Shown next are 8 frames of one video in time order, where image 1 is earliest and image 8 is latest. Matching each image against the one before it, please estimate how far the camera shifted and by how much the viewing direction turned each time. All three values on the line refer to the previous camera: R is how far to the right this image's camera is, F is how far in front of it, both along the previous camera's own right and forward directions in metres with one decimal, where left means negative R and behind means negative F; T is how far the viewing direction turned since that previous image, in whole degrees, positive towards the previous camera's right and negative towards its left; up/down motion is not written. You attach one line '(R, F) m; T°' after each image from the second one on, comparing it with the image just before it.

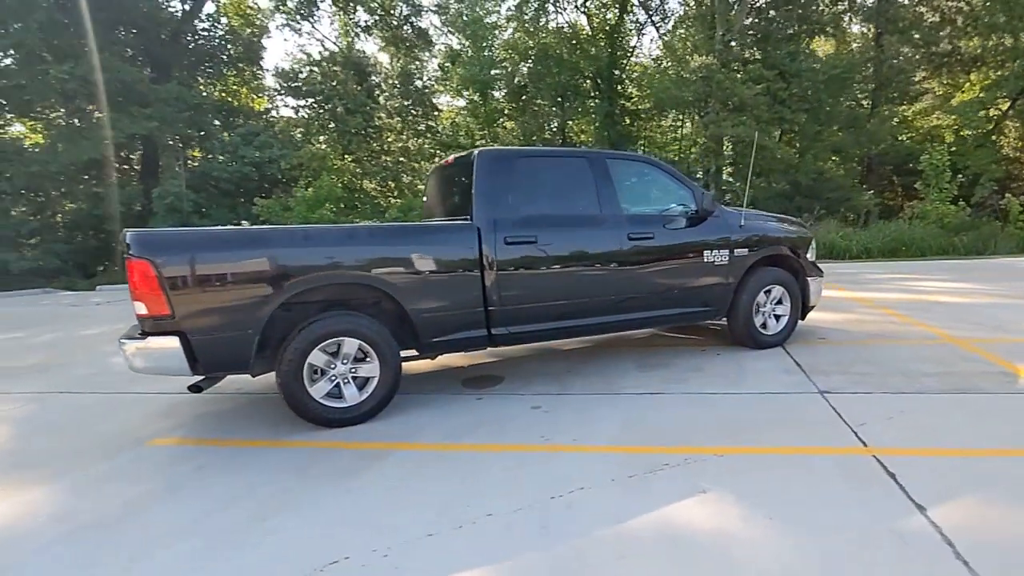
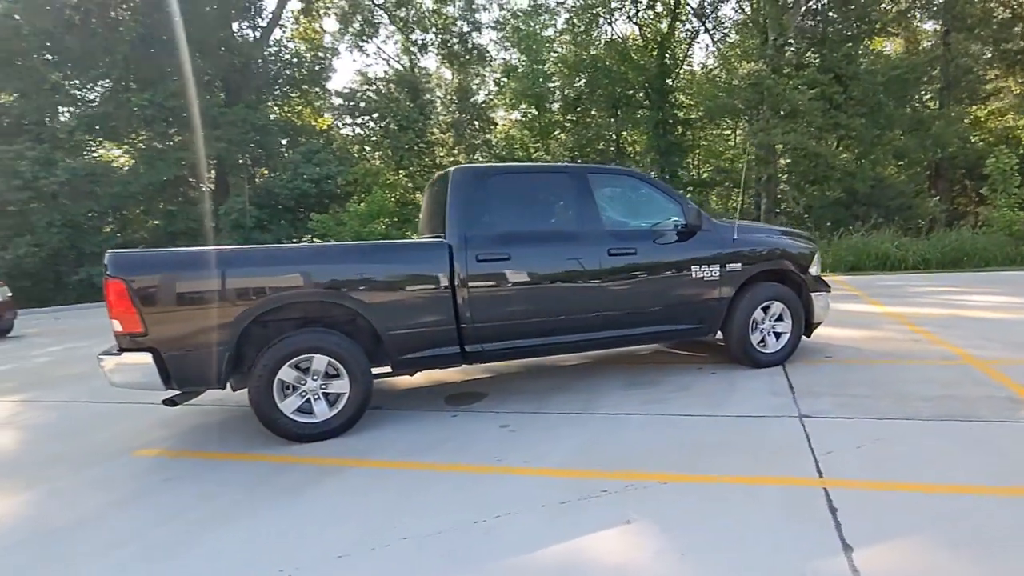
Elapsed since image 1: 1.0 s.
(+0.8, 0.0) m; -6°
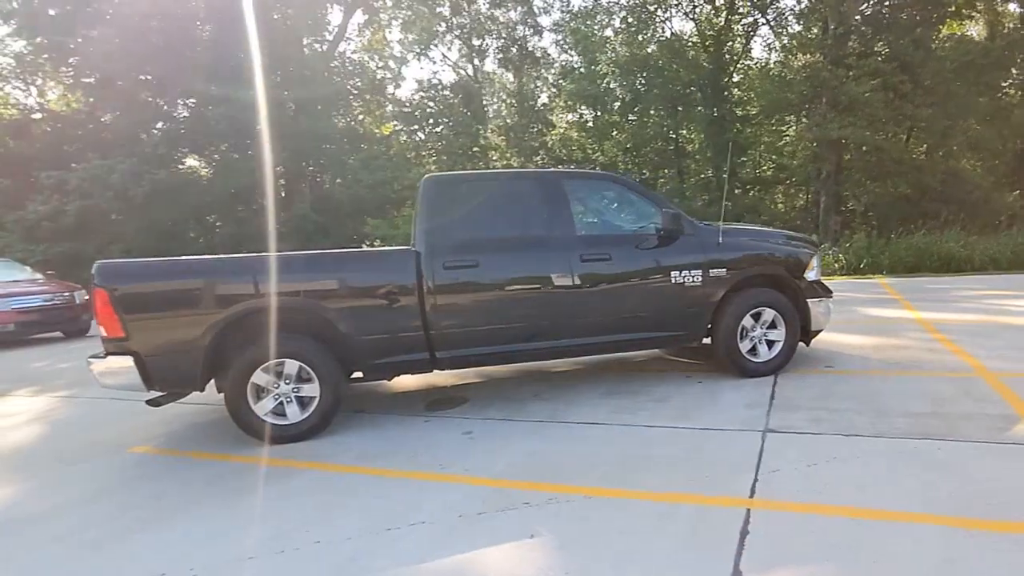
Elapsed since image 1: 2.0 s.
(+0.9, +0.1) m; -7°
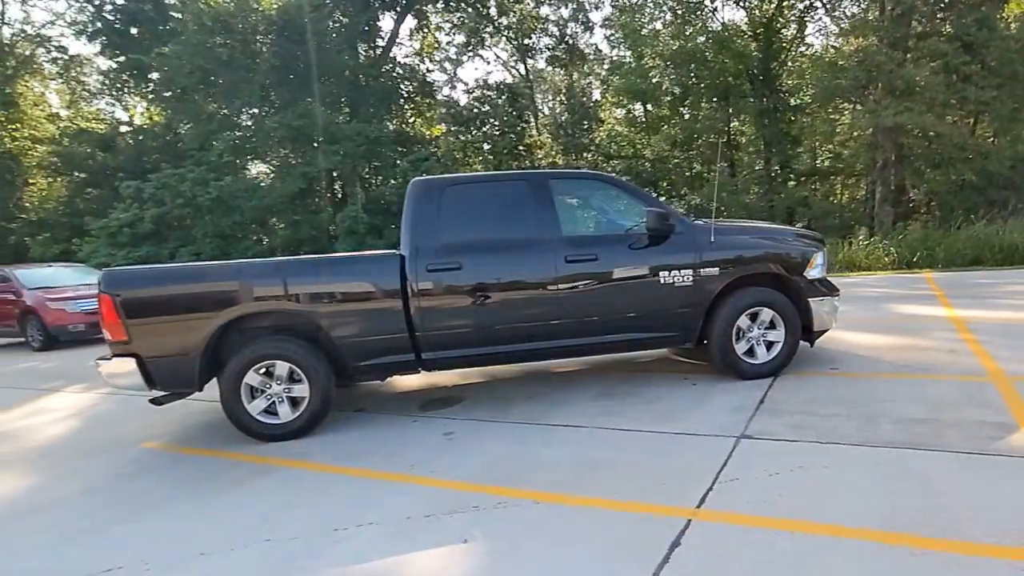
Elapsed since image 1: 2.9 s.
(+0.7, 0.0) m; -6°
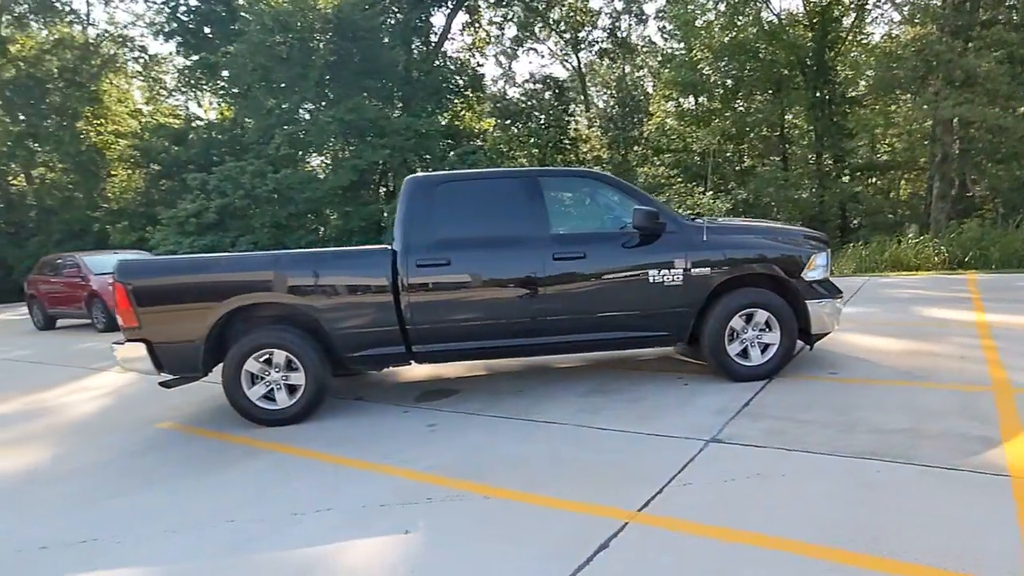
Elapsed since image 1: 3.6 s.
(+0.6, 0.0) m; -5°
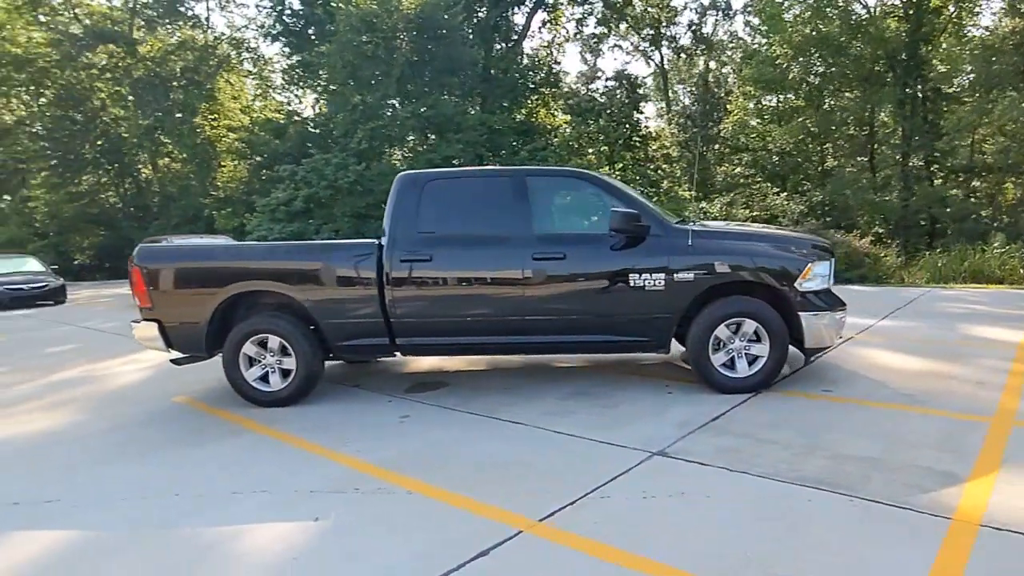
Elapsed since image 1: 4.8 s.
(+0.9, +0.1) m; -8°
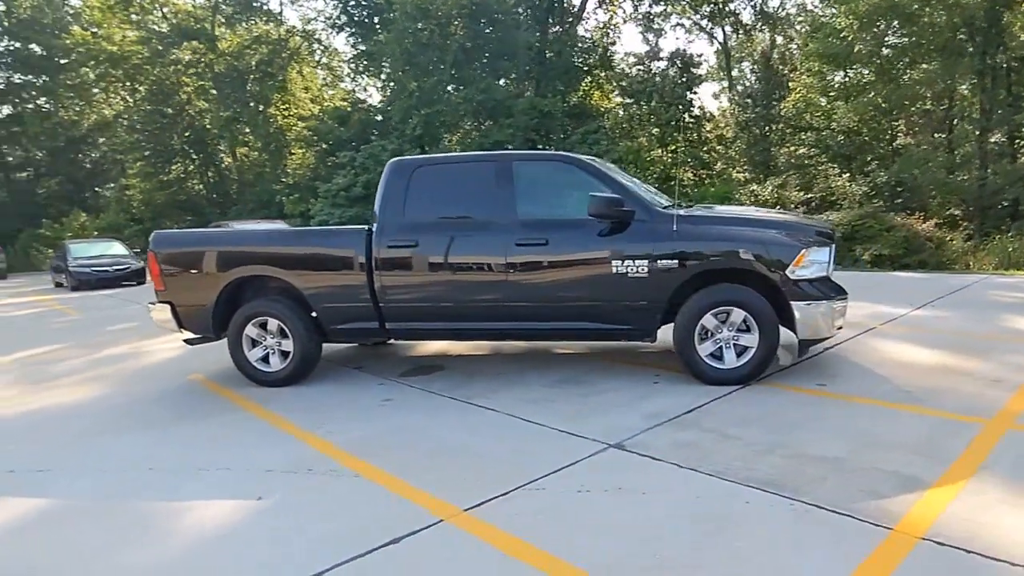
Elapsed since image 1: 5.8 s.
(+0.7, +0.1) m; -6°
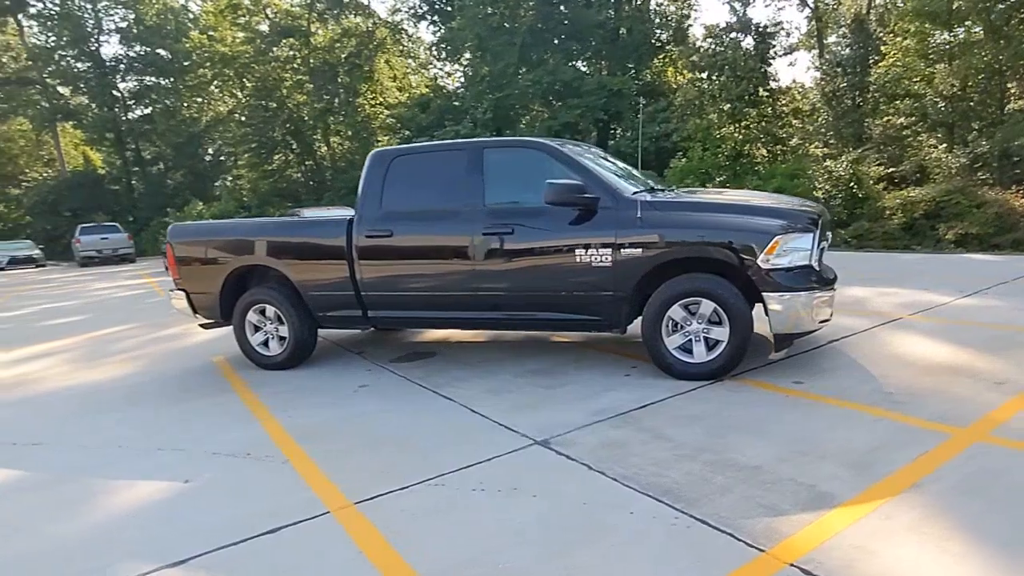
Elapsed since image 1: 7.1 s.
(+1.0, +0.2) m; -8°
